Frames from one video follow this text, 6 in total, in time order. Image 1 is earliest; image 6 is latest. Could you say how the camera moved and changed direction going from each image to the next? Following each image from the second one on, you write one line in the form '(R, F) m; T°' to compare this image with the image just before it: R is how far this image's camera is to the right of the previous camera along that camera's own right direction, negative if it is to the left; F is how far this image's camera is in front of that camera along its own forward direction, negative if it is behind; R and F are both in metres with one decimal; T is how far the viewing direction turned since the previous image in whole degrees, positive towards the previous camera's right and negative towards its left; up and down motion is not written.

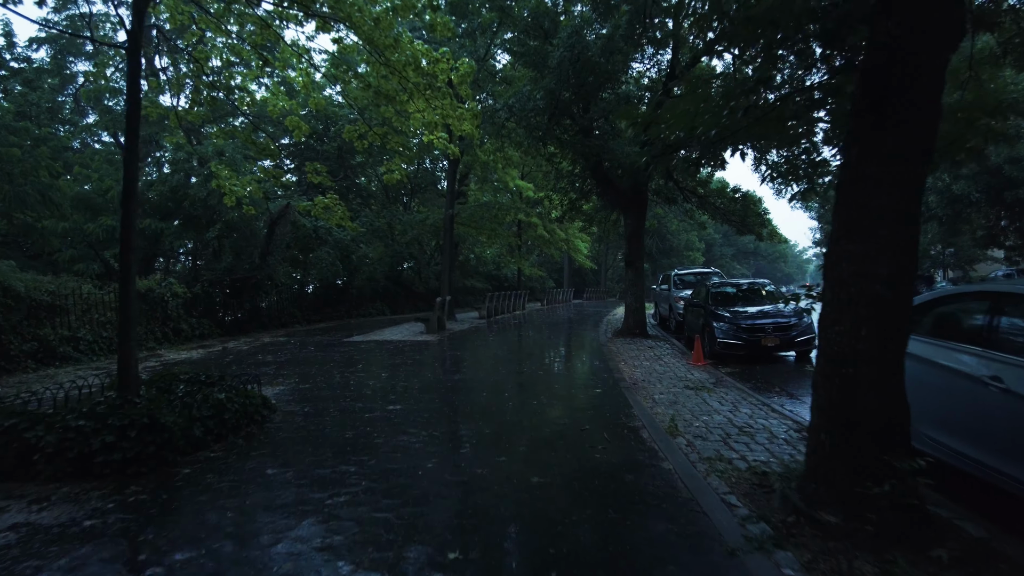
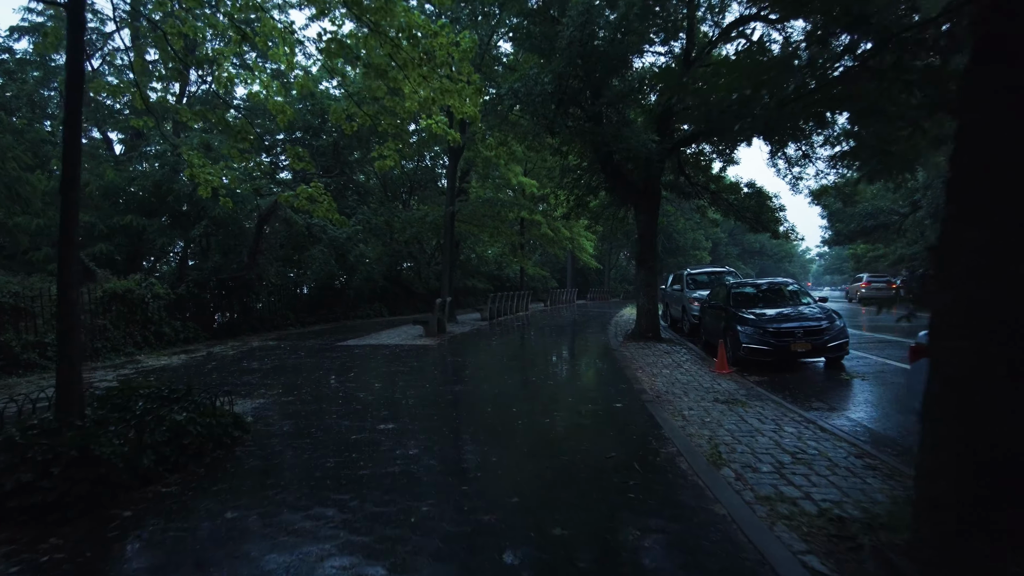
(-0.1, +0.9) m; 0°
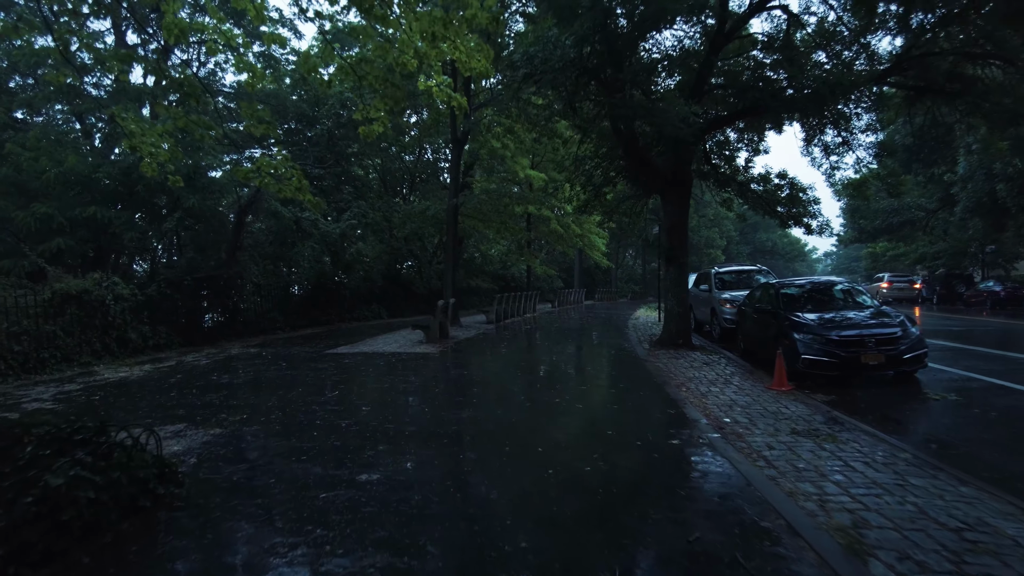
(-0.2, +1.5) m; 0°
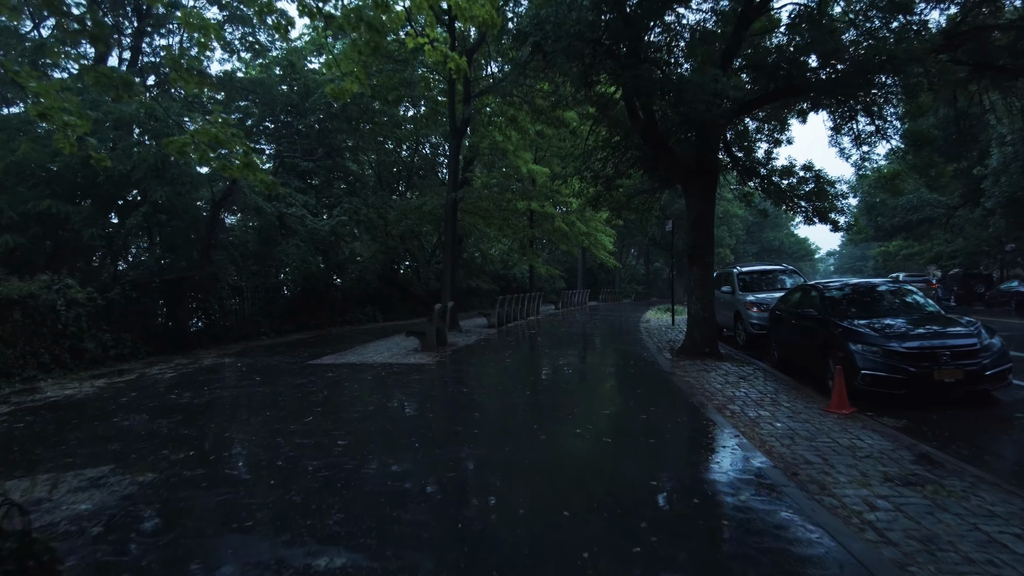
(-0.1, +1.3) m; 0°
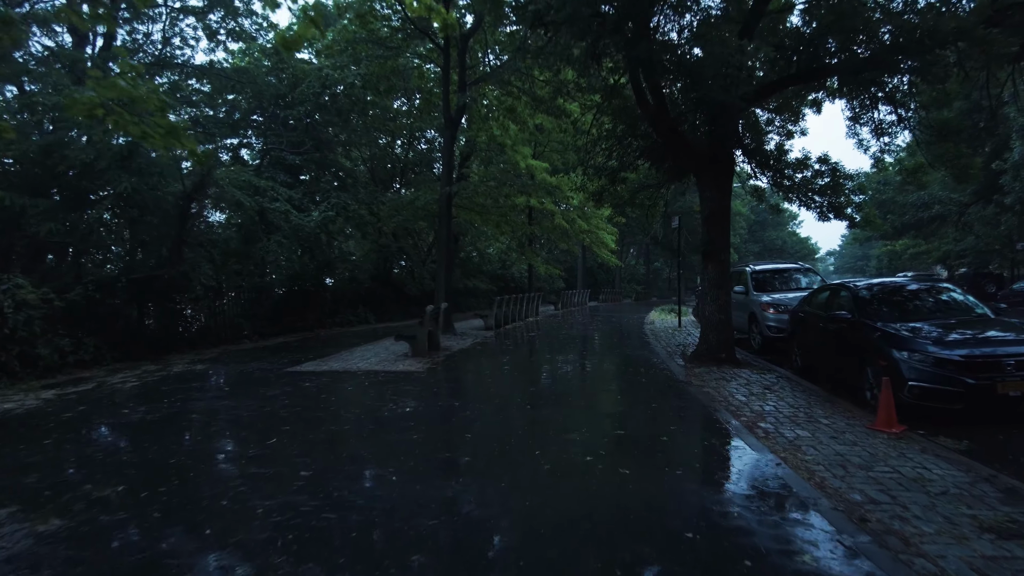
(0.0, +0.9) m; 0°
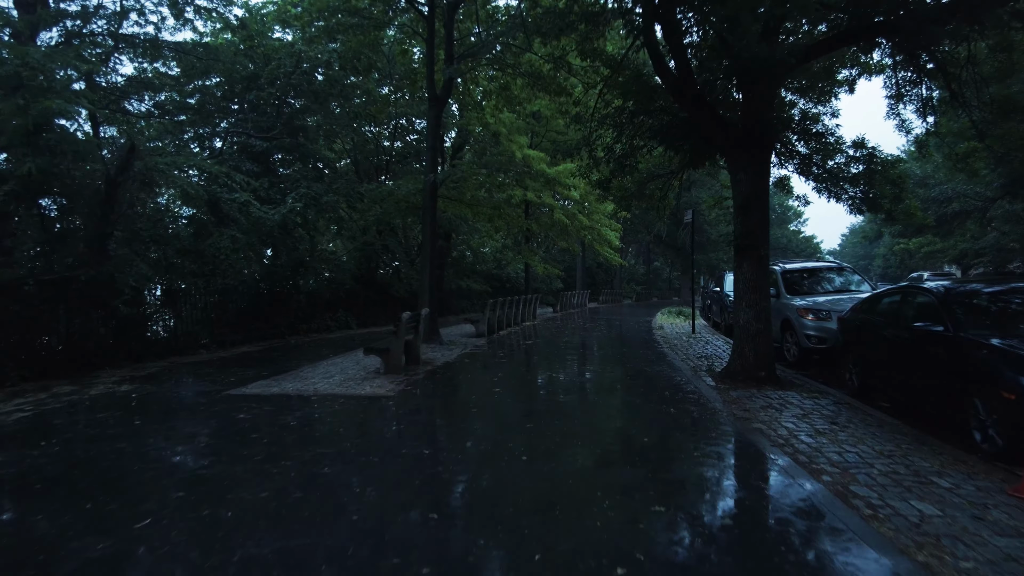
(+0.1, +1.8) m; 0°
